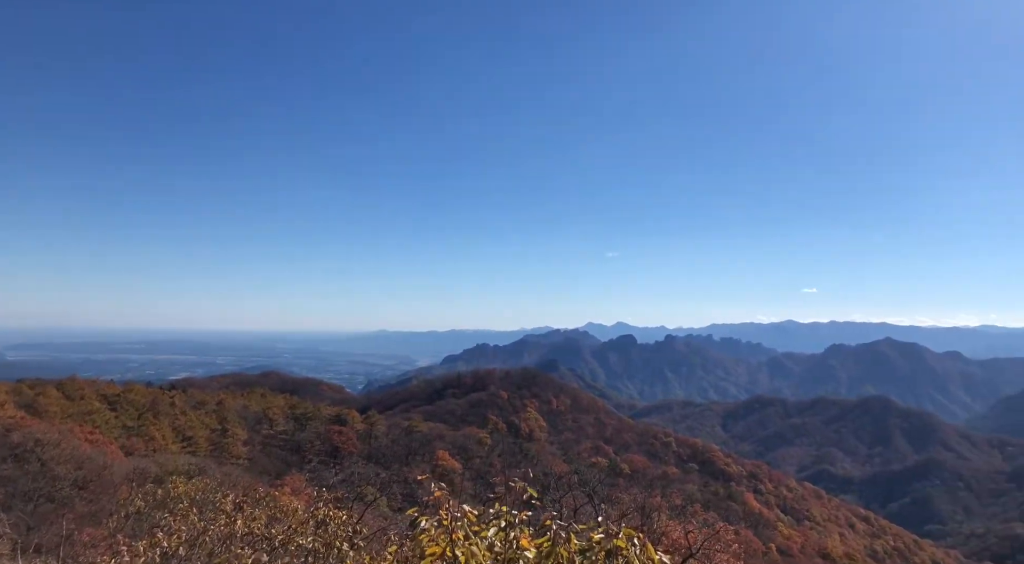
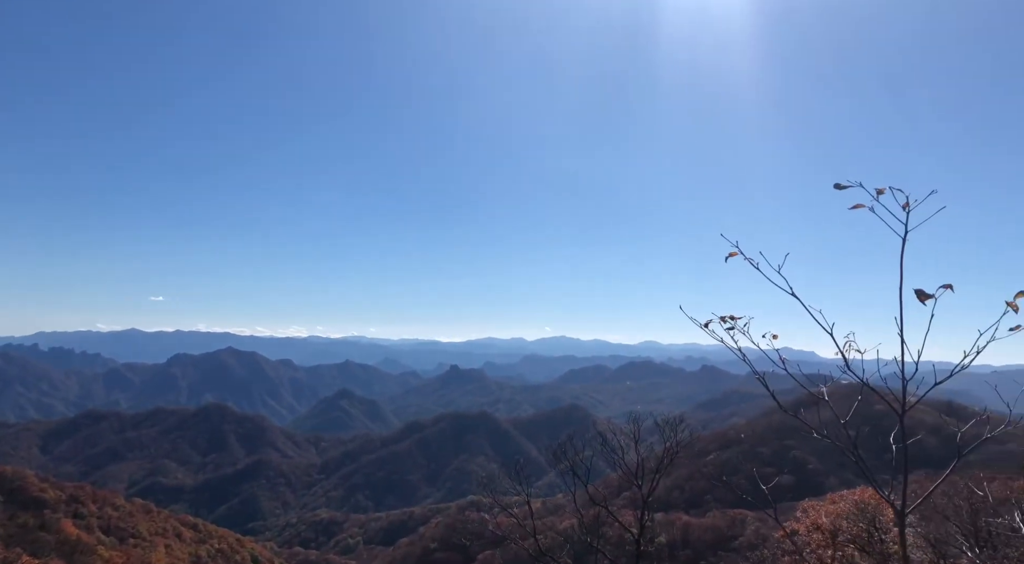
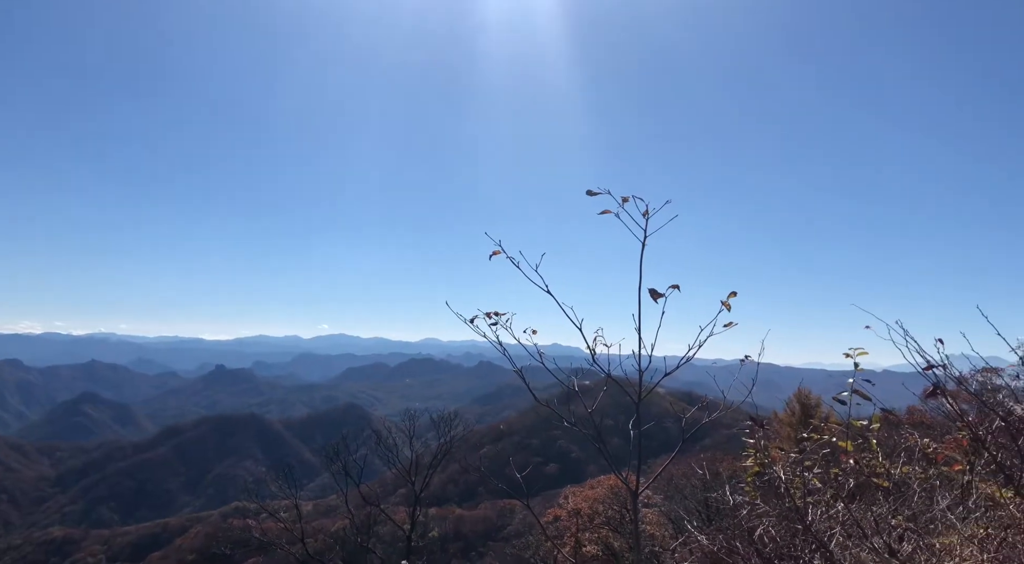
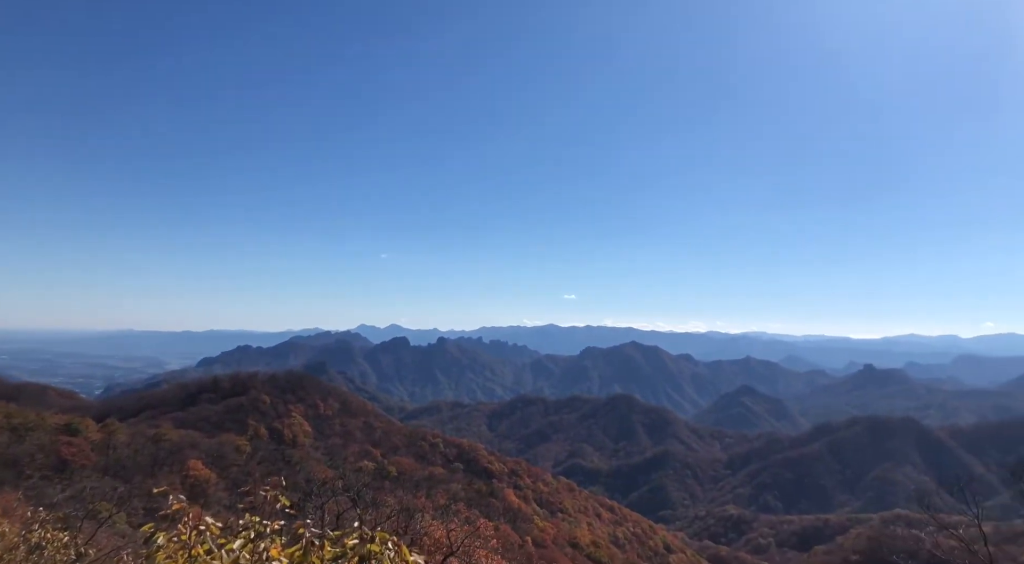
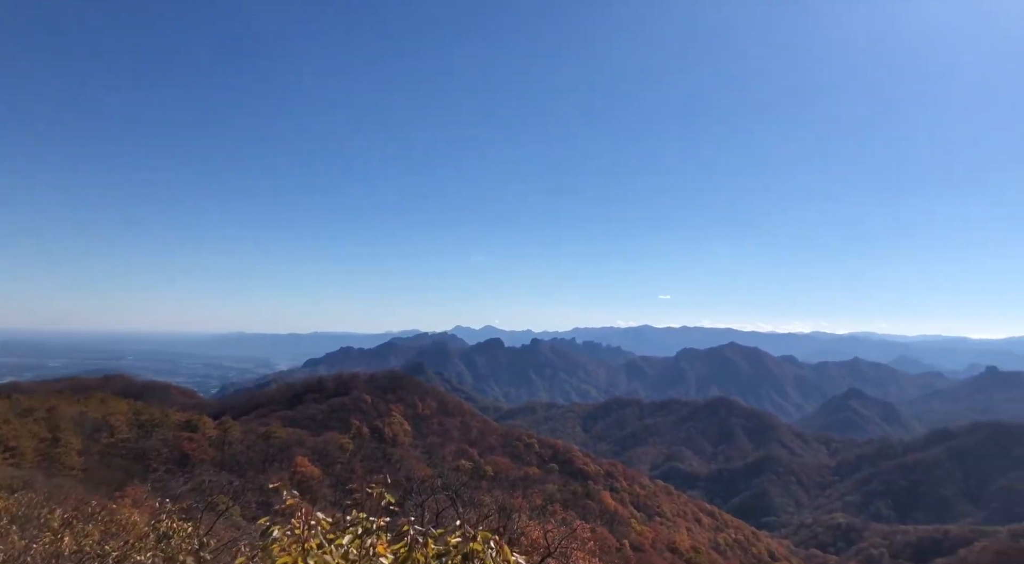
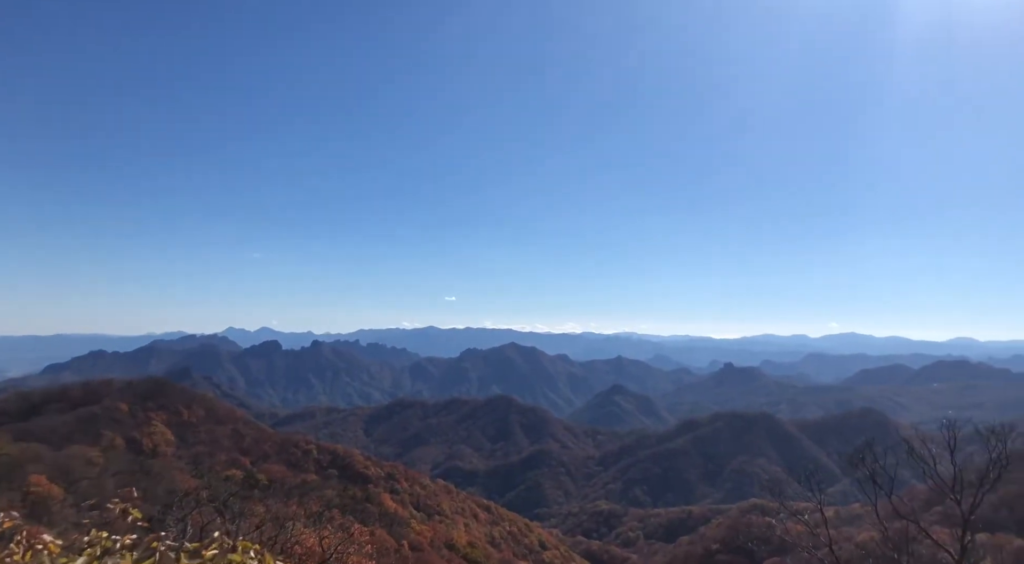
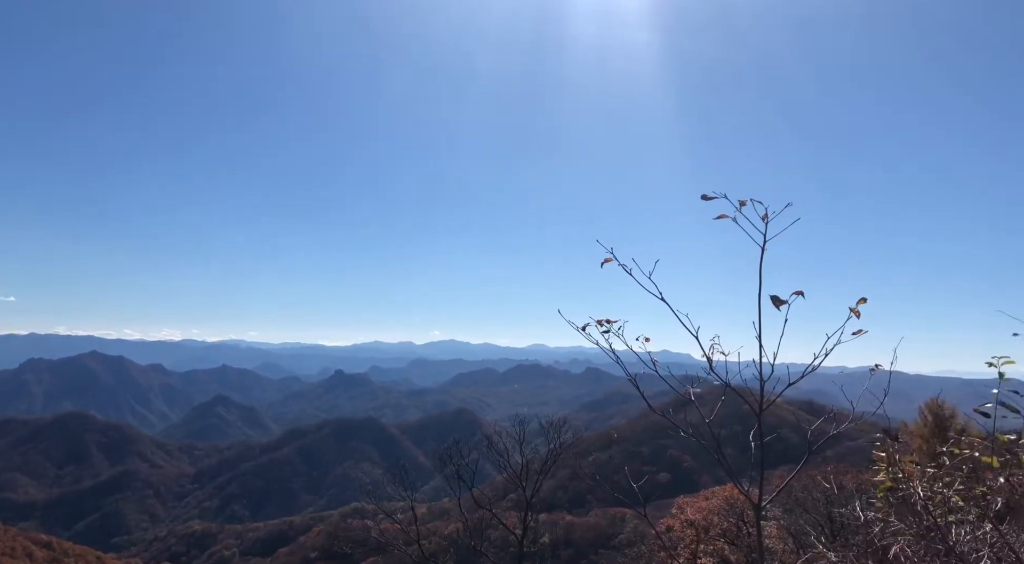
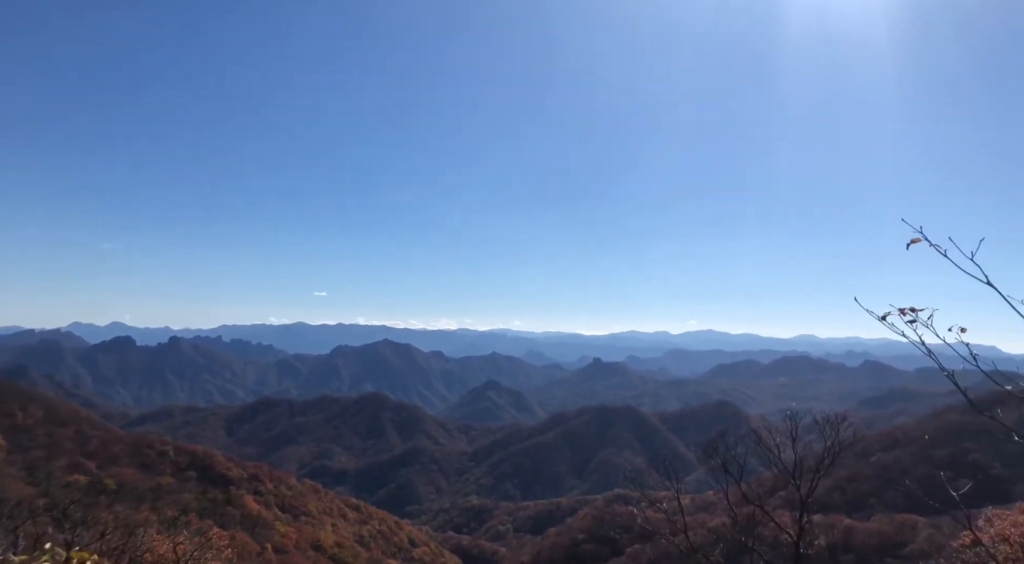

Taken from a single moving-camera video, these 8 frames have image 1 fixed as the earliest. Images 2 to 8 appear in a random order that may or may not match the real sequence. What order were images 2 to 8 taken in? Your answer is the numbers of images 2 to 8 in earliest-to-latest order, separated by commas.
5, 4, 6, 8, 2, 7, 3
